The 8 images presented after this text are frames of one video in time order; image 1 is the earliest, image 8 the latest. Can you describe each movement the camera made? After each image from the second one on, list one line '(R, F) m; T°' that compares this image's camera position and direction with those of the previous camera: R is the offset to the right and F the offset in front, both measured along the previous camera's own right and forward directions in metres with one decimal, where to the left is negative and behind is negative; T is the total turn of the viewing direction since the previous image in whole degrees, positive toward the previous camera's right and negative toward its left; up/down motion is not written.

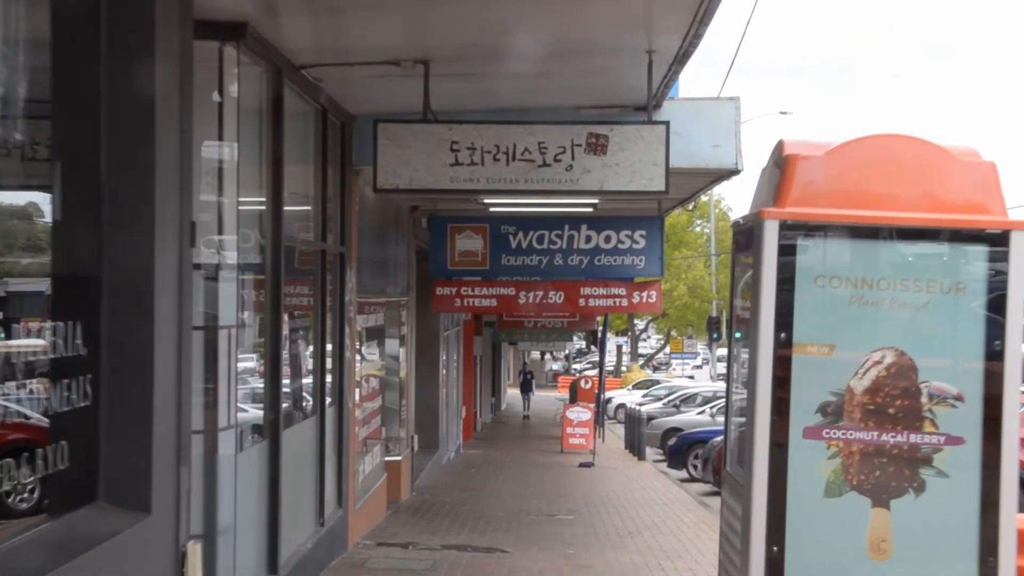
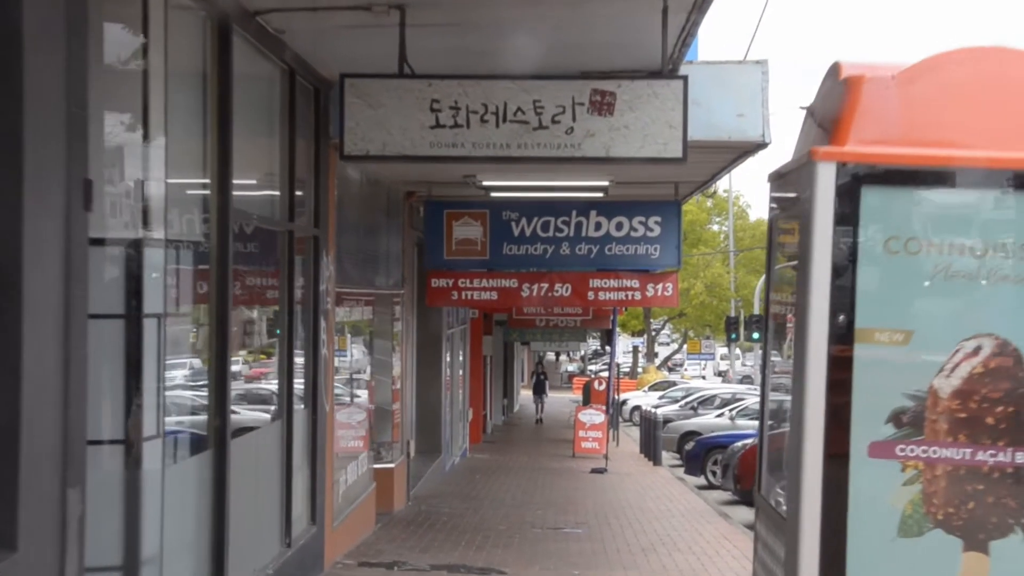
(+0.2, +1.2) m; -1°
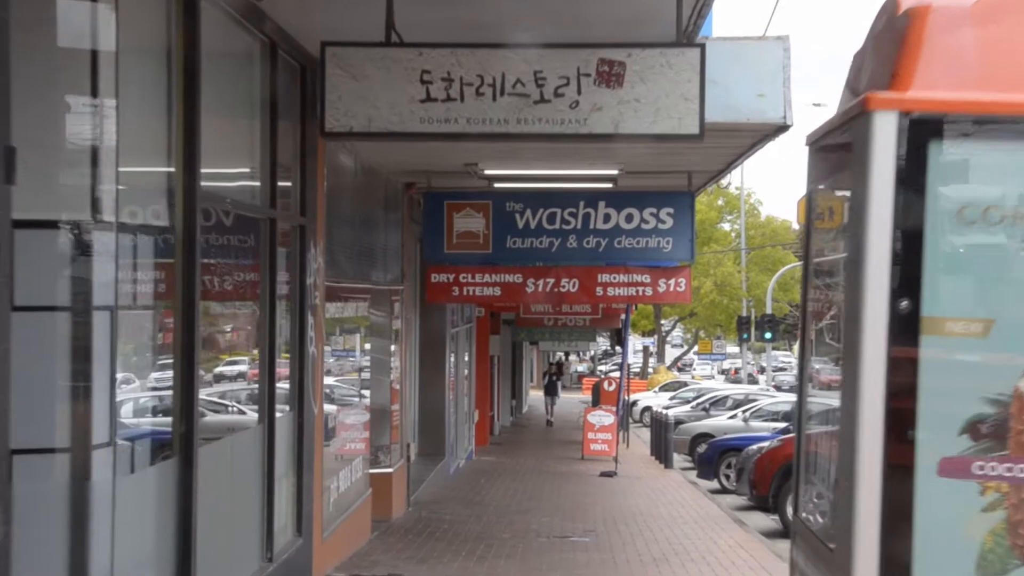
(+0.1, +0.6) m; -1°
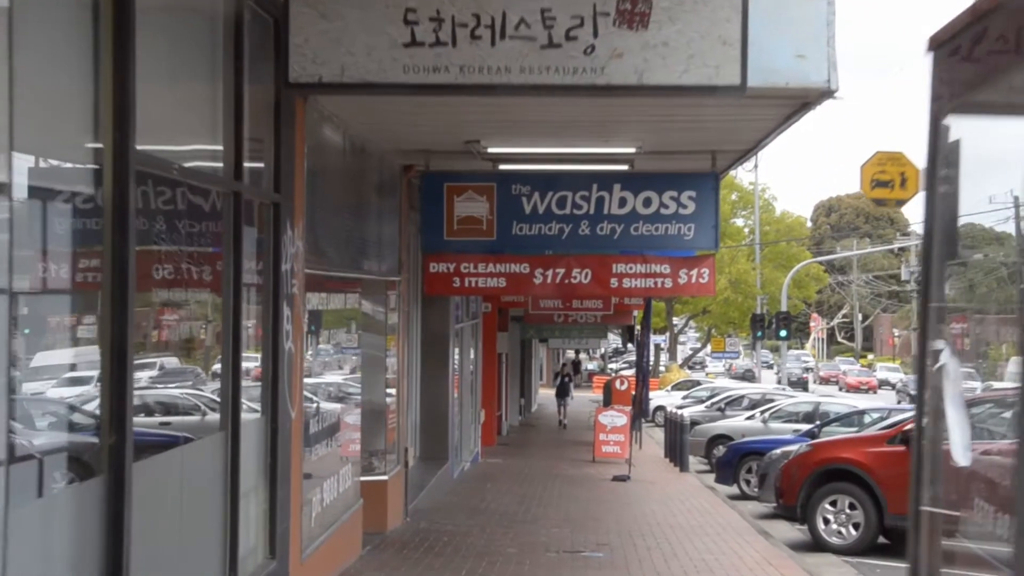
(0.0, +1.1) m; -1°
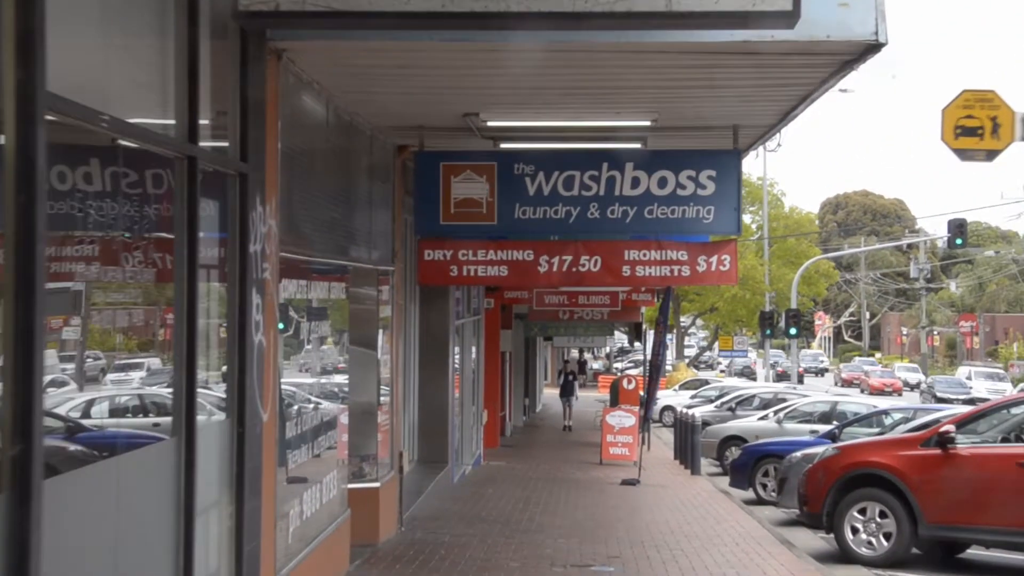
(0.0, +0.9) m; 0°
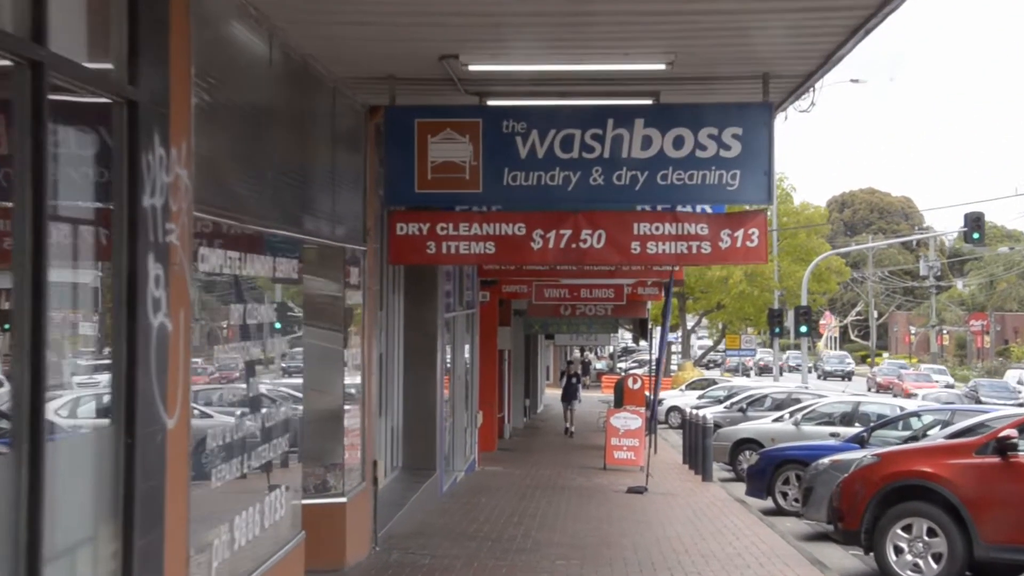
(+0.1, +1.5) m; 0°
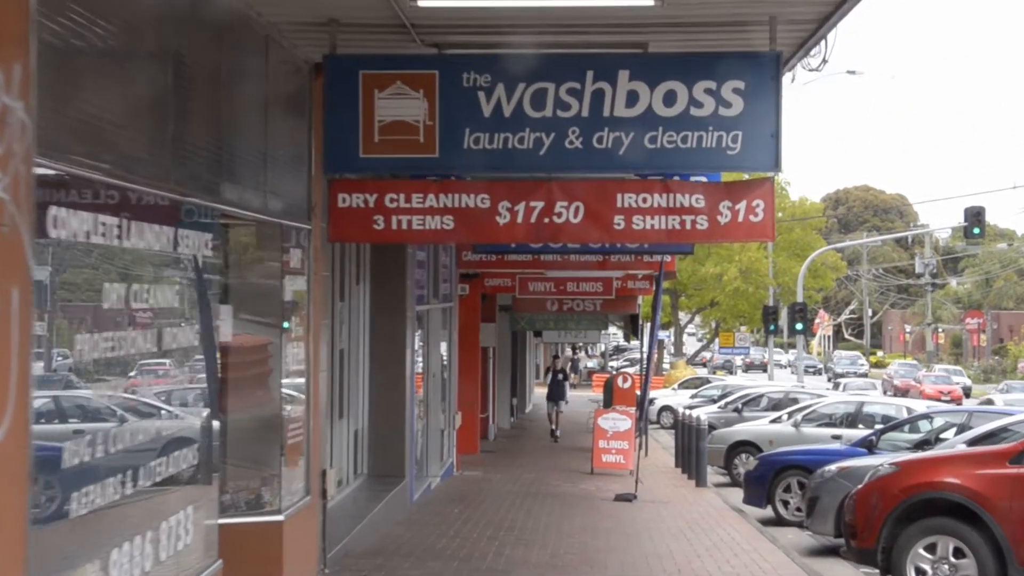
(+0.2, +1.3) m; 0°
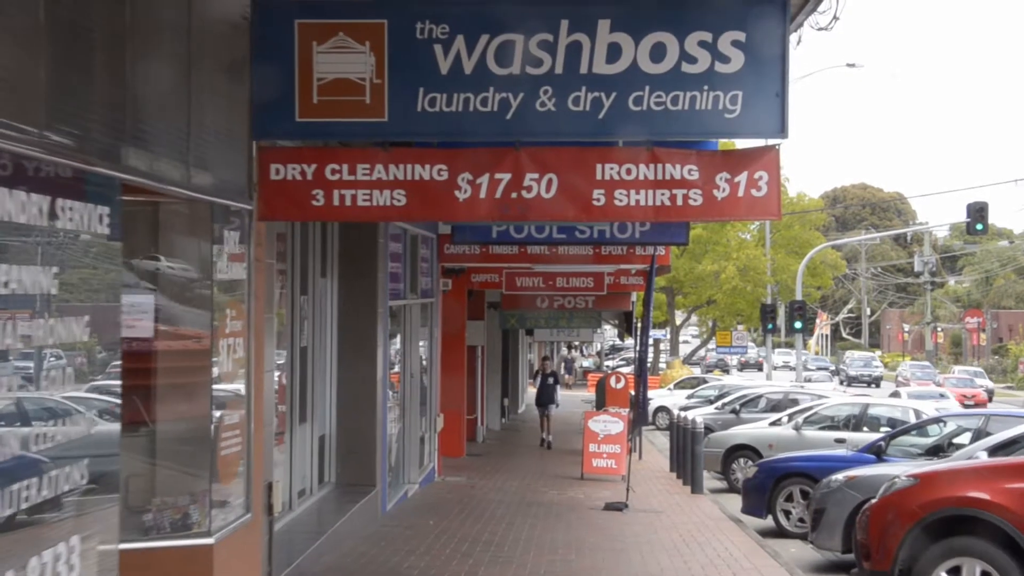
(+0.2, +1.0) m; 0°
